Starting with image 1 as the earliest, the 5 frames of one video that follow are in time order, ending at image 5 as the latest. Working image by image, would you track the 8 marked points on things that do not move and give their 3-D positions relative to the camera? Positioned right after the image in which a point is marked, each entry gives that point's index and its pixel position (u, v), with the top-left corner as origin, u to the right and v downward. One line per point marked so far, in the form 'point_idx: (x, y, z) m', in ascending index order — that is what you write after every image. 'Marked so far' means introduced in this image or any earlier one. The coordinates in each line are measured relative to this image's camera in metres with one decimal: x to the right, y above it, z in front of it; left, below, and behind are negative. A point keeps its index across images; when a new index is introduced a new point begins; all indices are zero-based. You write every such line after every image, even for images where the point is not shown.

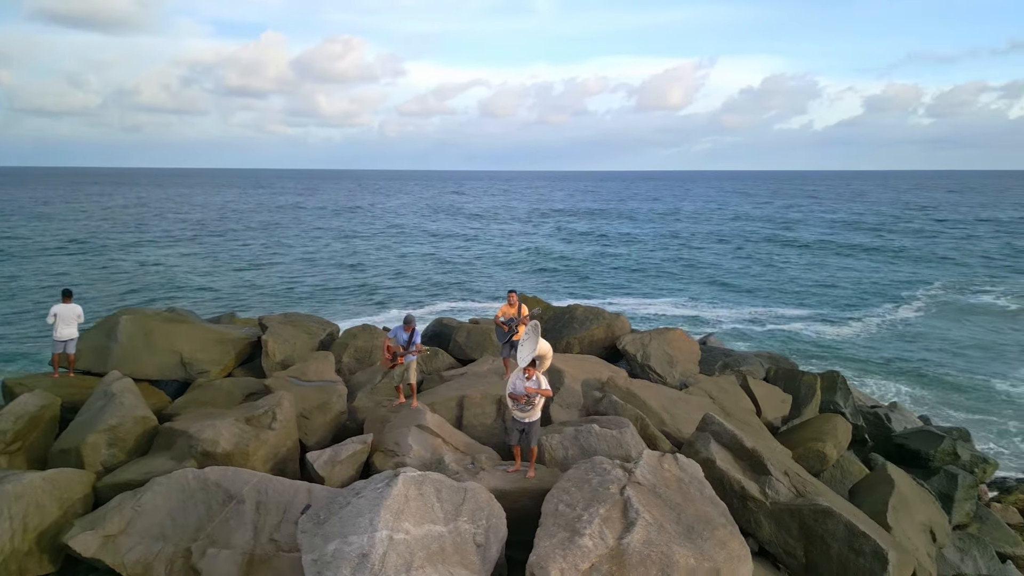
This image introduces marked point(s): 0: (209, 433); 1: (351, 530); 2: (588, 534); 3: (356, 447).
0: (-2.8, -1.4, +6.9) m
1: (-1.1, -1.7, +5.1) m
2: (+0.6, -1.8, +5.3) m
3: (-1.5, -1.5, +7.0) m
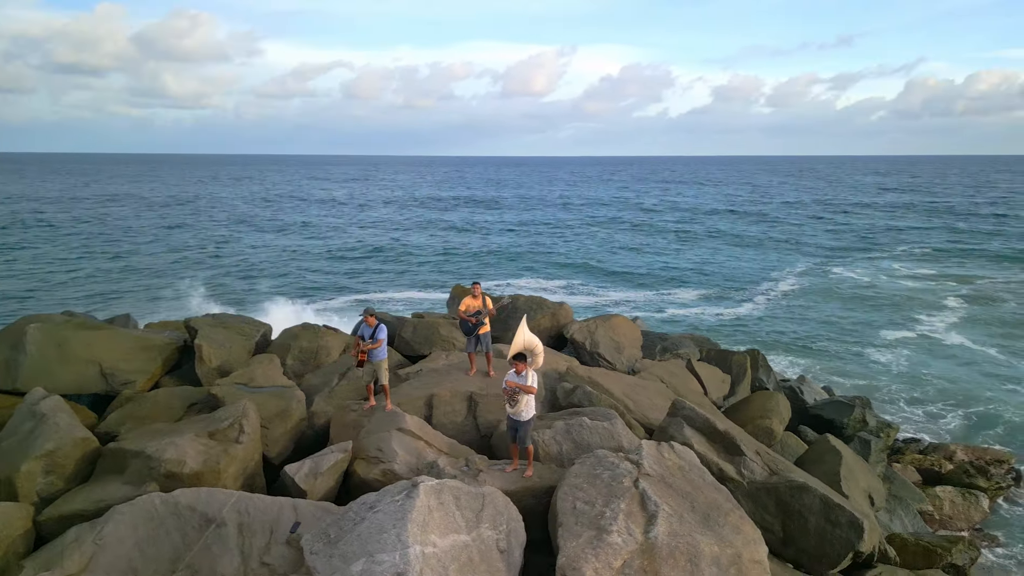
0: (-2.9, -1.4, +6.3) m
1: (-0.9, -1.7, +4.8) m
2: (+0.7, -1.7, +5.2) m
3: (-1.6, -1.5, +6.6) m
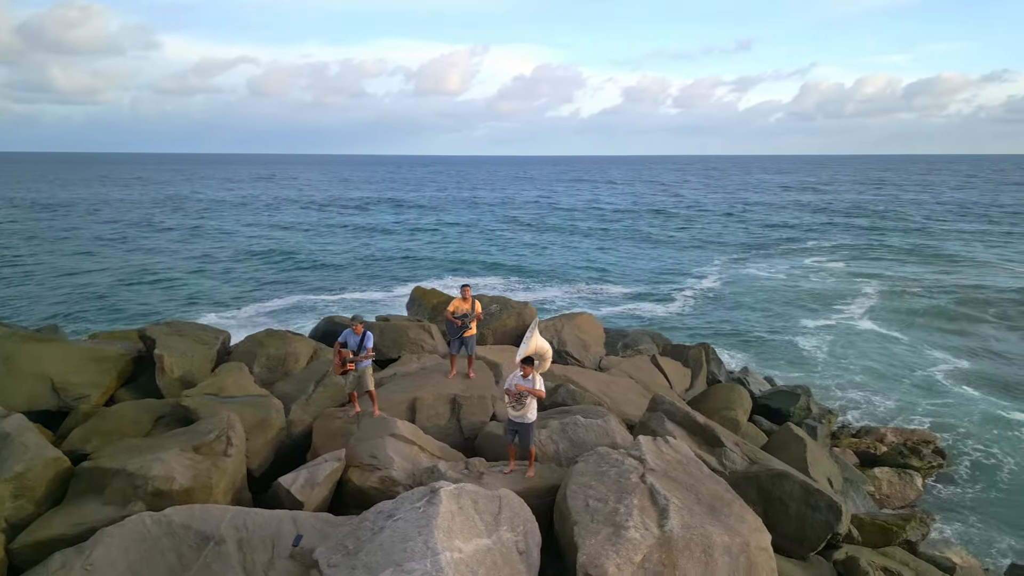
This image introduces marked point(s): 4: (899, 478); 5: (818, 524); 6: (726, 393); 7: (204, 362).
0: (-2.8, -1.5, +6.0) m
1: (-0.7, -1.7, +4.7) m
2: (+0.9, -1.7, +5.3) m
3: (-1.6, -1.6, +6.4) m
4: (+6.6, -3.2, +12.5) m
5: (+2.9, -2.3, +7.1) m
6: (+3.0, -1.5, +10.4) m
7: (-3.8, -0.9, +9.0) m
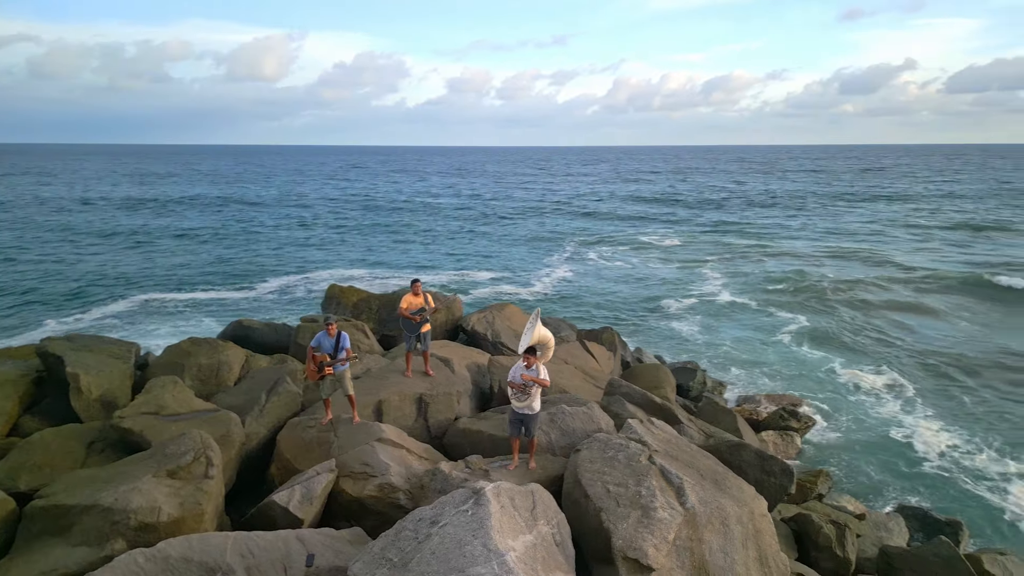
0: (-2.7, -1.5, +5.3) m
1: (-0.3, -1.7, +4.6) m
2: (+1.1, -1.6, +5.5) m
3: (-1.5, -1.6, +6.1) m
4: (+5.1, -2.8, +13.8) m
5: (+2.7, -2.1, +7.7) m
6: (+2.1, -1.3, +10.9) m
7: (-4.3, -1.0, +8.1) m
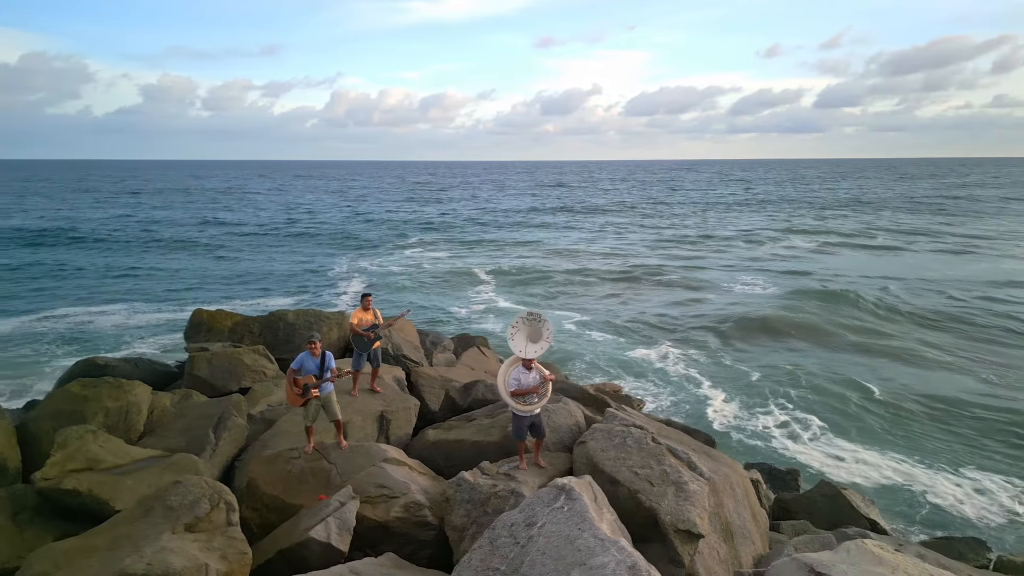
0: (-2.1, -1.7, +4.6) m
1: (+0.5, -1.7, +4.7) m
2: (+1.4, -1.6, +6.0) m
3: (-1.2, -1.7, +5.6) m
4: (+2.4, -2.8, +15.2) m
5: (+2.2, -2.0, +8.7) m
6: (+0.4, -1.3, +11.4) m
7: (-4.5, -1.3, +6.6) m
